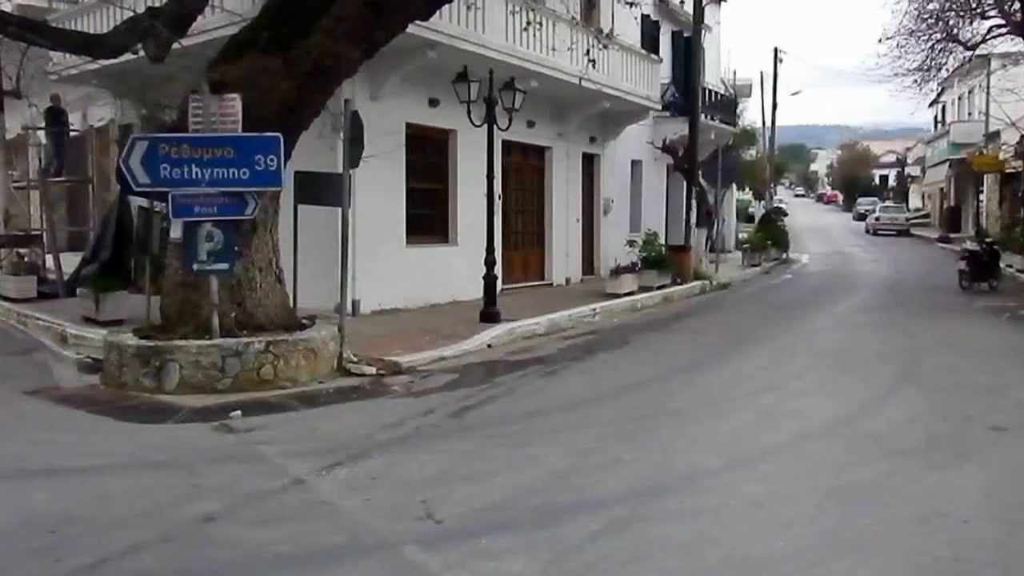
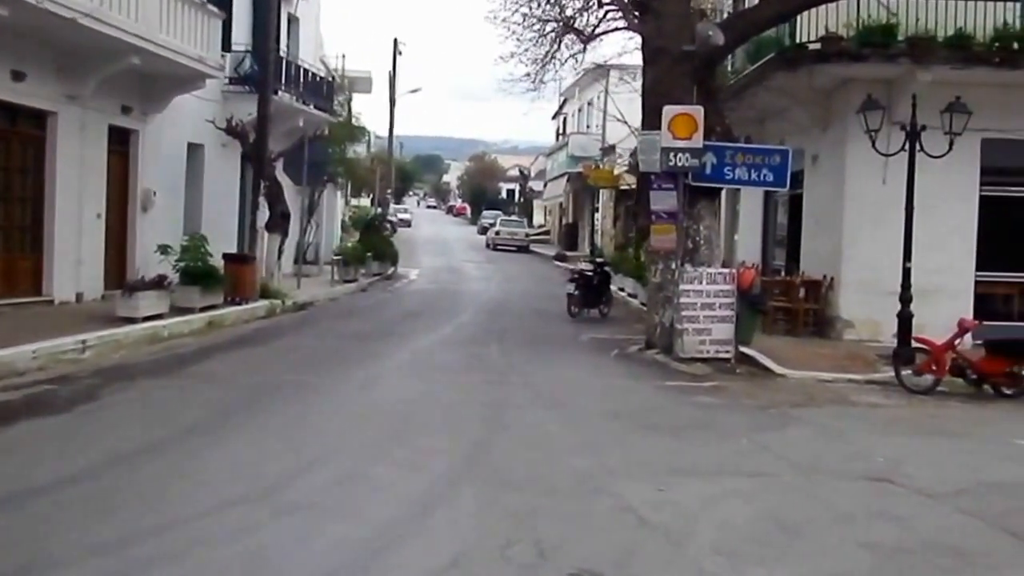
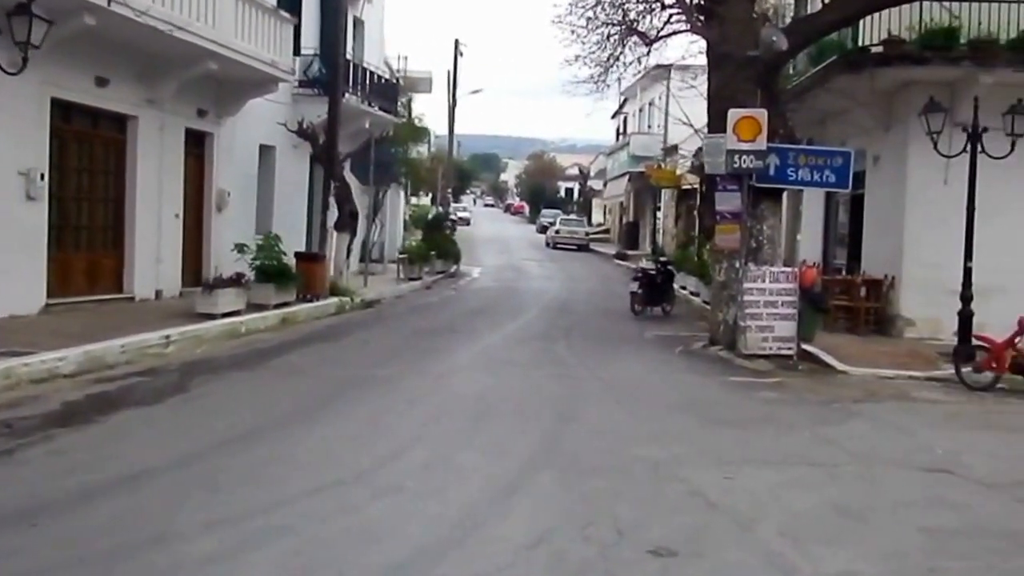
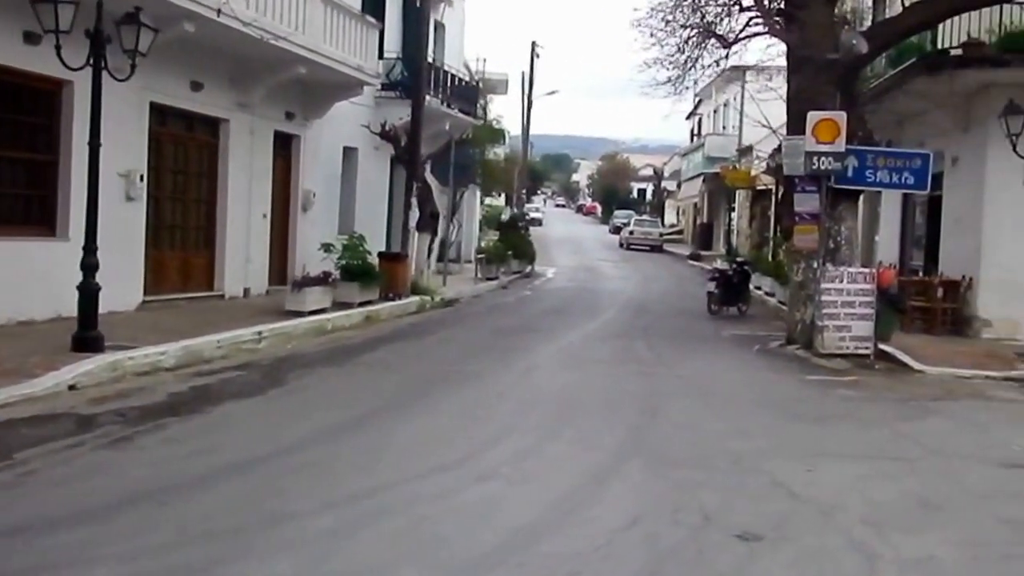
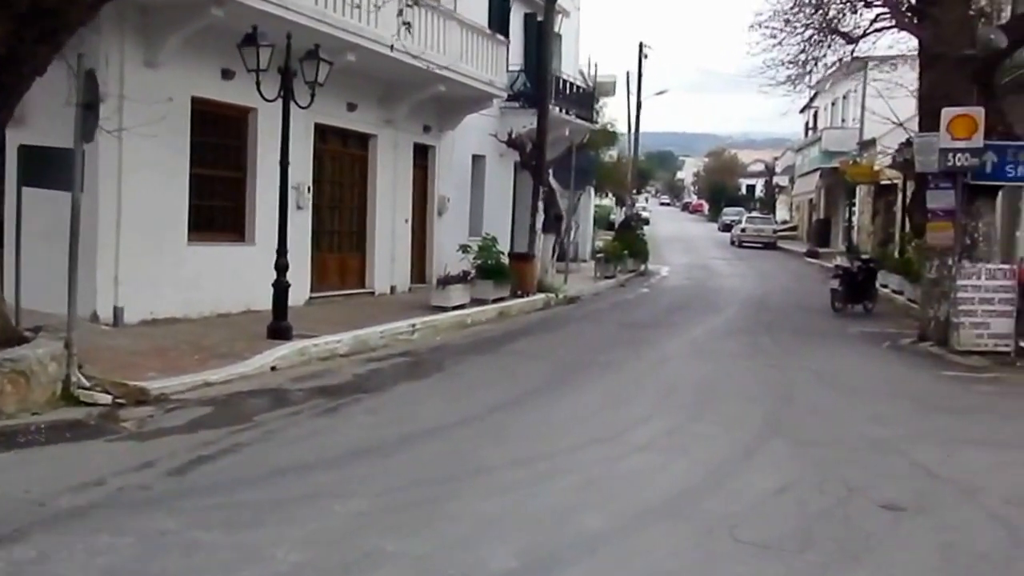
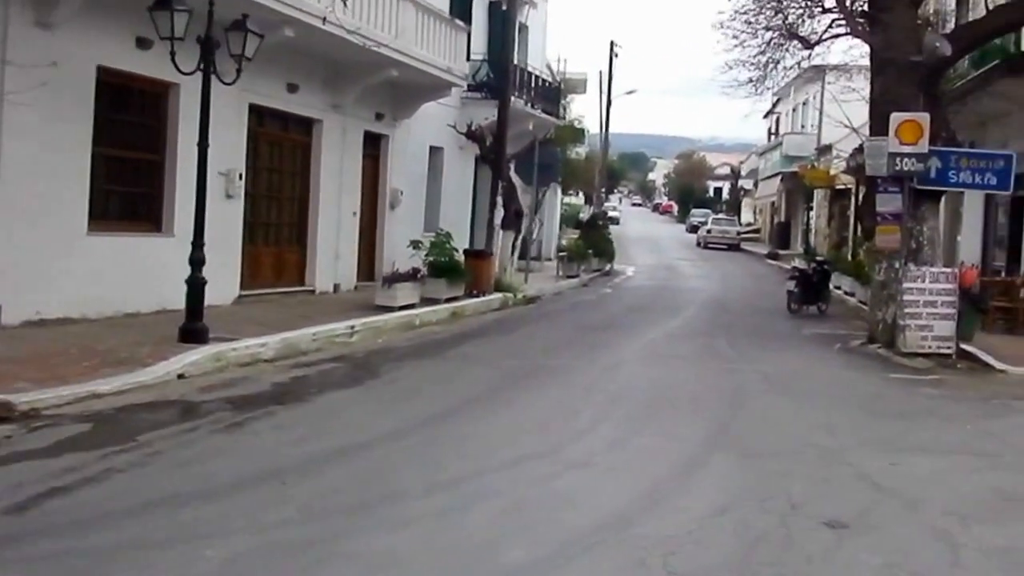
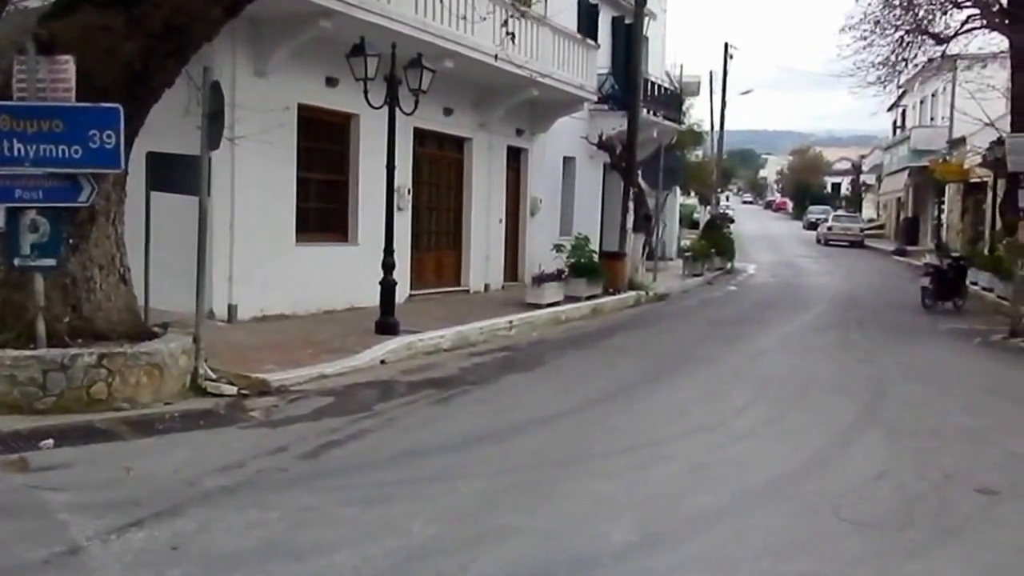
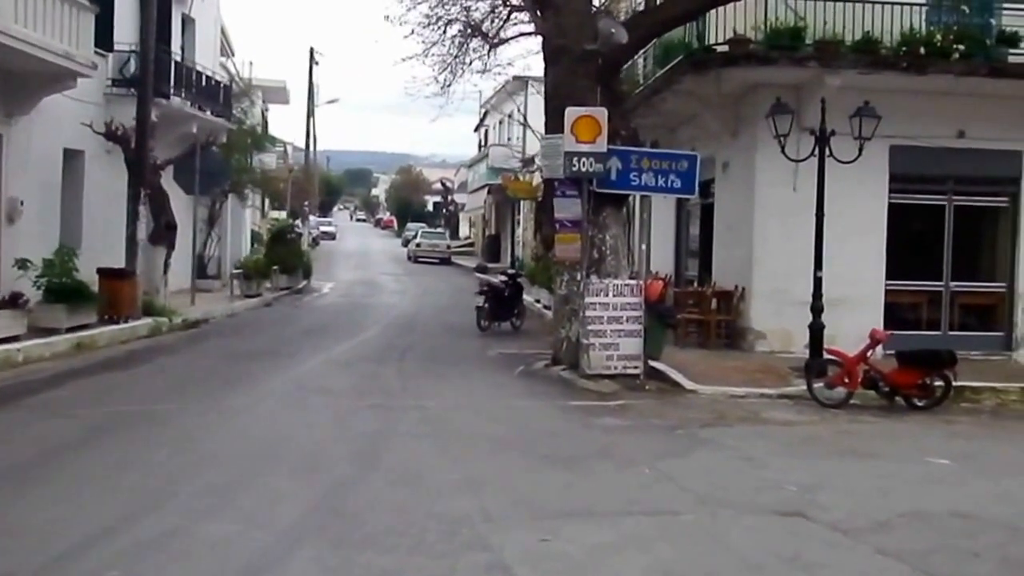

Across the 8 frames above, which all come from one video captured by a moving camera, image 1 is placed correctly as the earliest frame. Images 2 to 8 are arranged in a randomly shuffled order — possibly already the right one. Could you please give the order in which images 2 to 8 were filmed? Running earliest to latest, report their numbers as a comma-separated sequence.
7, 5, 6, 4, 3, 2, 8
